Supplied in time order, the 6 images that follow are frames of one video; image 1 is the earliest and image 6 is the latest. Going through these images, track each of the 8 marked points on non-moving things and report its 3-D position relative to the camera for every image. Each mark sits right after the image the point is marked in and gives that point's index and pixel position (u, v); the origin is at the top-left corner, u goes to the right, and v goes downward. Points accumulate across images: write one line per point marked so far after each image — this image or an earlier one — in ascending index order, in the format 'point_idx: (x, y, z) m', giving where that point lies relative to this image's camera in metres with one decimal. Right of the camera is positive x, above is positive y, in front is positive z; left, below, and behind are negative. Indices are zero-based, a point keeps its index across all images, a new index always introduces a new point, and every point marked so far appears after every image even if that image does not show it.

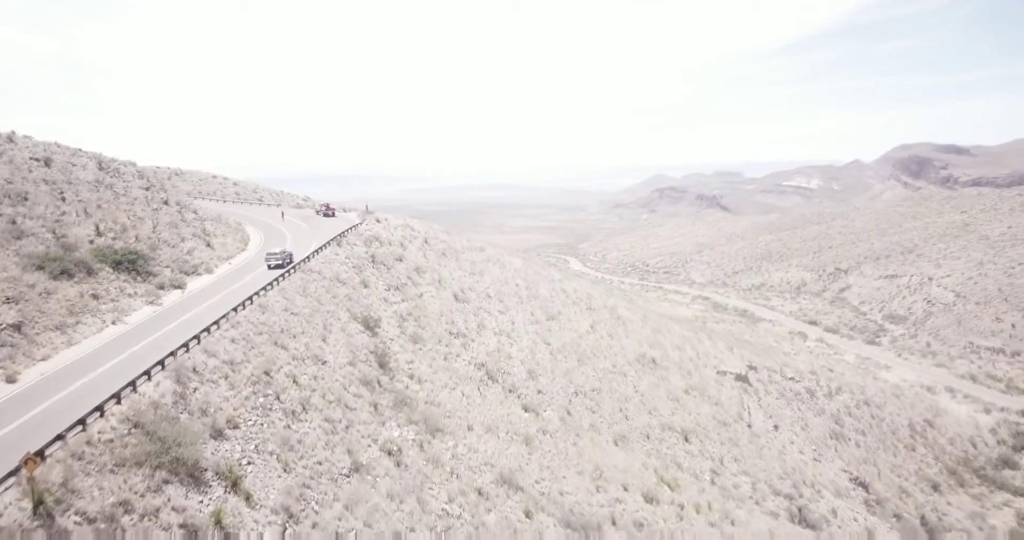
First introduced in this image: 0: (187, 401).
0: (-6.8, -2.7, +16.0) m
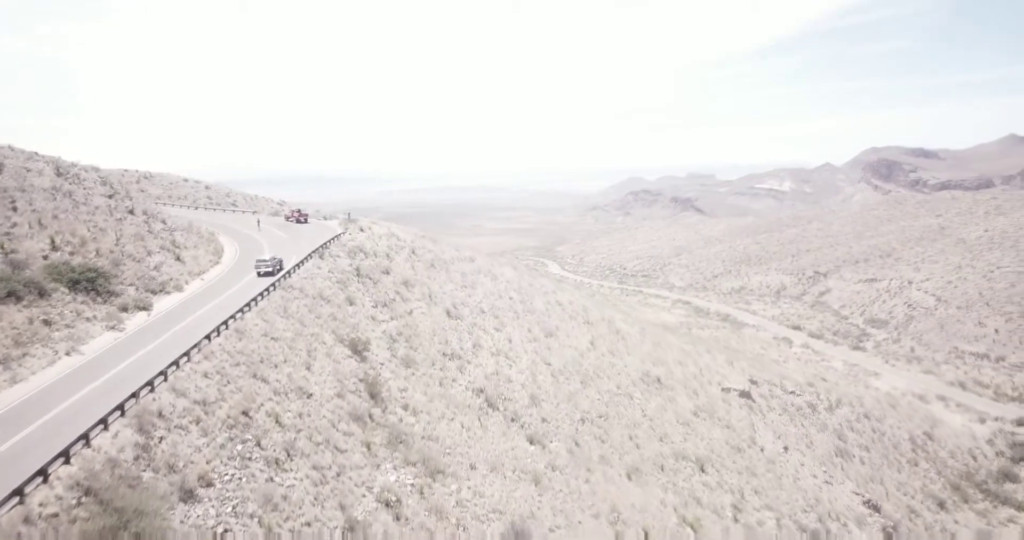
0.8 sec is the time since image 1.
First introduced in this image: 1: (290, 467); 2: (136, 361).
0: (-6.4, -3.3, +13.5) m
1: (-4.5, -4.0, +15.5) m
2: (-9.0, -2.2, +18.3) m
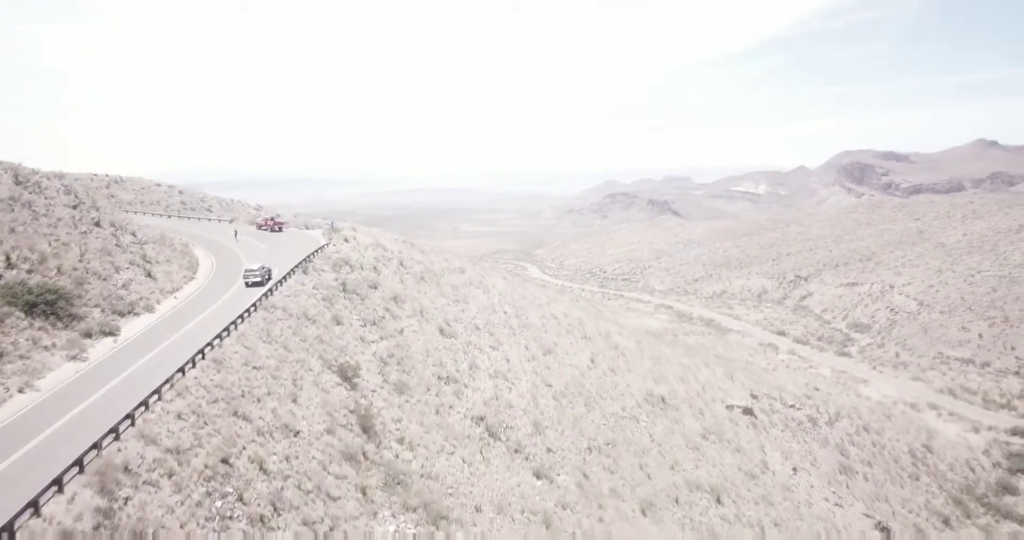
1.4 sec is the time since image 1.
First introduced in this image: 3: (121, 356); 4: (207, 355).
0: (-6.0, -3.8, +11.5) m
1: (-4.2, -4.5, +13.5) m
2: (-8.8, -2.7, +16.2) m
3: (-9.9, -2.2, +19.0) m
4: (-7.3, -2.0, +18.3) m
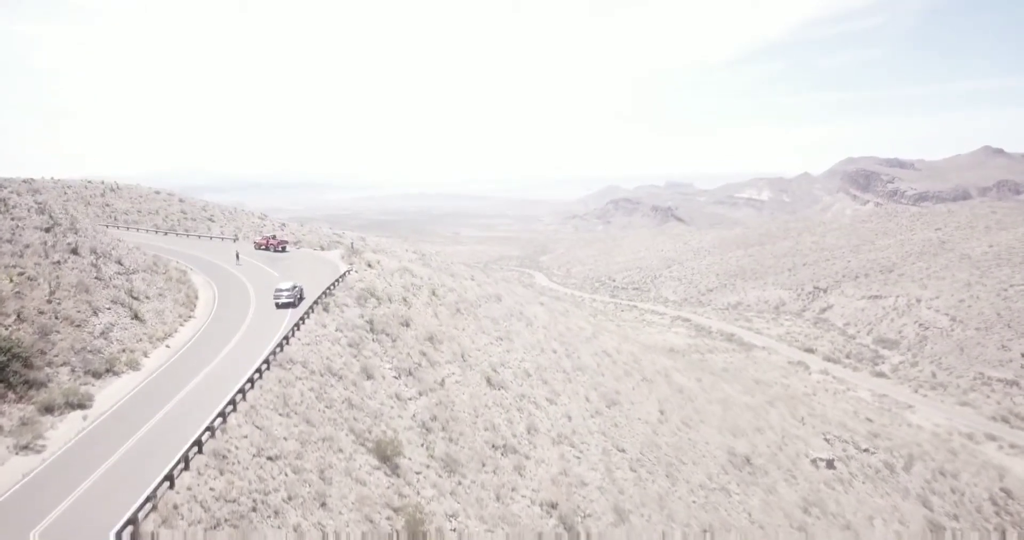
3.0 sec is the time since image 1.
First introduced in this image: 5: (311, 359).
0: (-4.1, -4.8, +6.7) m
1: (-2.3, -5.6, +8.7) m
2: (-6.9, -3.8, +11.5) m
3: (-8.0, -3.2, +14.2) m
4: (-5.5, -3.1, +13.5) m
5: (-5.1, -2.2, +19.2) m
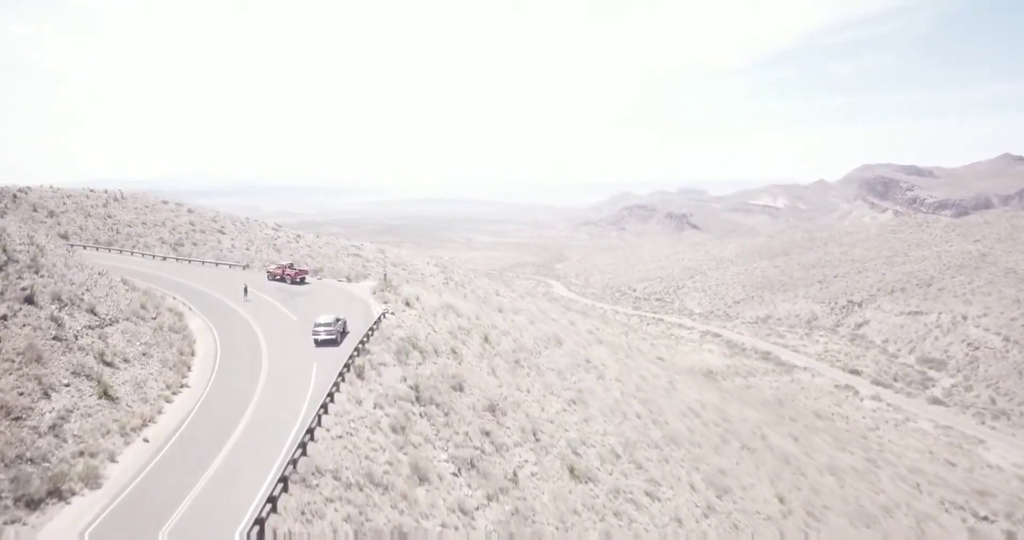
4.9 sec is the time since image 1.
0: (-2.3, -5.9, +1.2) m
1: (-0.4, -6.7, +3.1) m
2: (-5.0, -4.9, +6.0) m
3: (-6.0, -4.4, +8.8) m
4: (-3.5, -4.3, +8.0) m
5: (-3.1, -3.4, +13.7) m
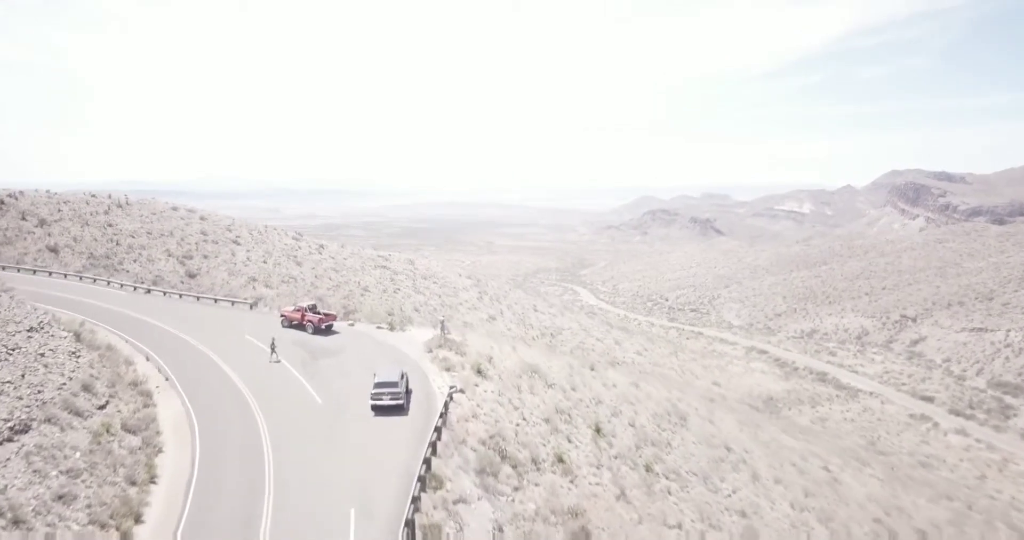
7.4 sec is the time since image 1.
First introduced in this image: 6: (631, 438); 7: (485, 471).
0: (-0.3, -7.0, -6.4) m
1: (+1.6, -7.8, -4.6) m
2: (-2.8, -6.0, -1.6) m
3: (-3.8, -5.4, +1.2) m
4: (-1.3, -5.4, +0.4) m
5: (-0.7, -4.6, +6.1) m
6: (+2.6, -3.7, +17.1) m
7: (-0.5, -3.3, +12.8) m
